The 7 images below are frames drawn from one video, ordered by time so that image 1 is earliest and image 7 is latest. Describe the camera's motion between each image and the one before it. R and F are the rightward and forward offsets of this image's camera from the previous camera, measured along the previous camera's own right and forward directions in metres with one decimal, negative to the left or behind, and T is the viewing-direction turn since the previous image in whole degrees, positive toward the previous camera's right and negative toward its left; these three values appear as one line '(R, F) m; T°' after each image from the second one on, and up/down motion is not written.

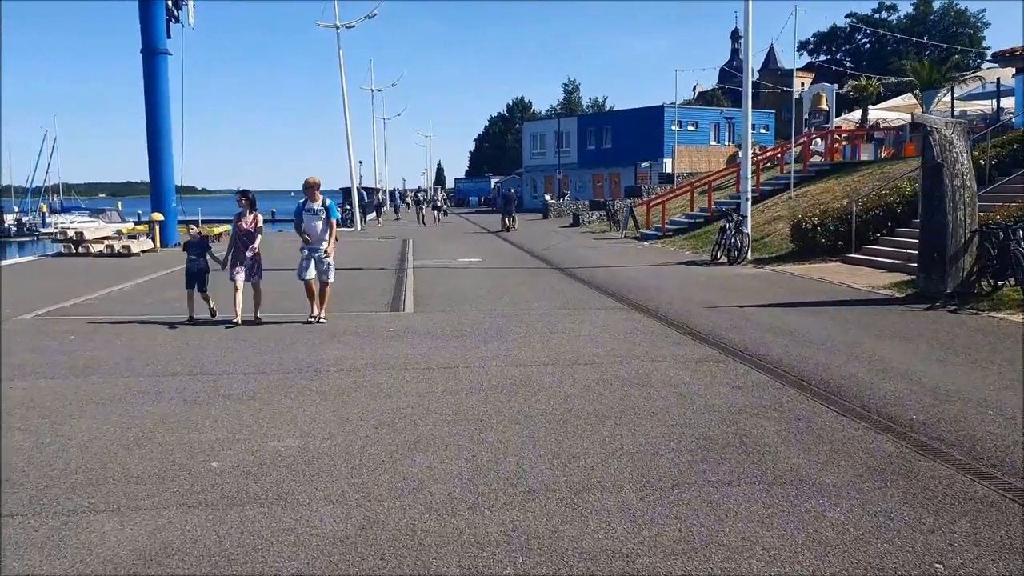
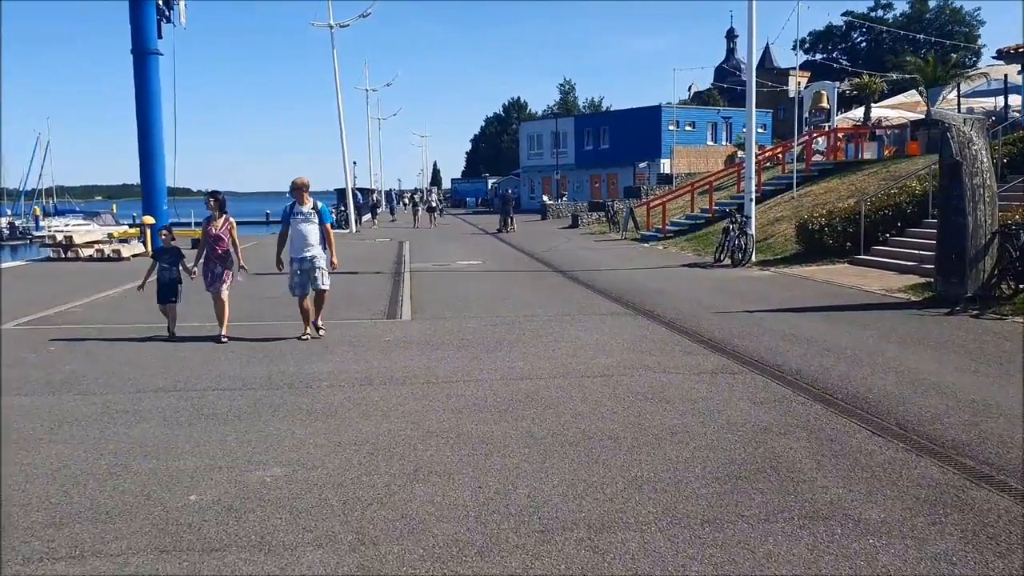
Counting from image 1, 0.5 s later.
(-0.1, +0.5) m; 0°
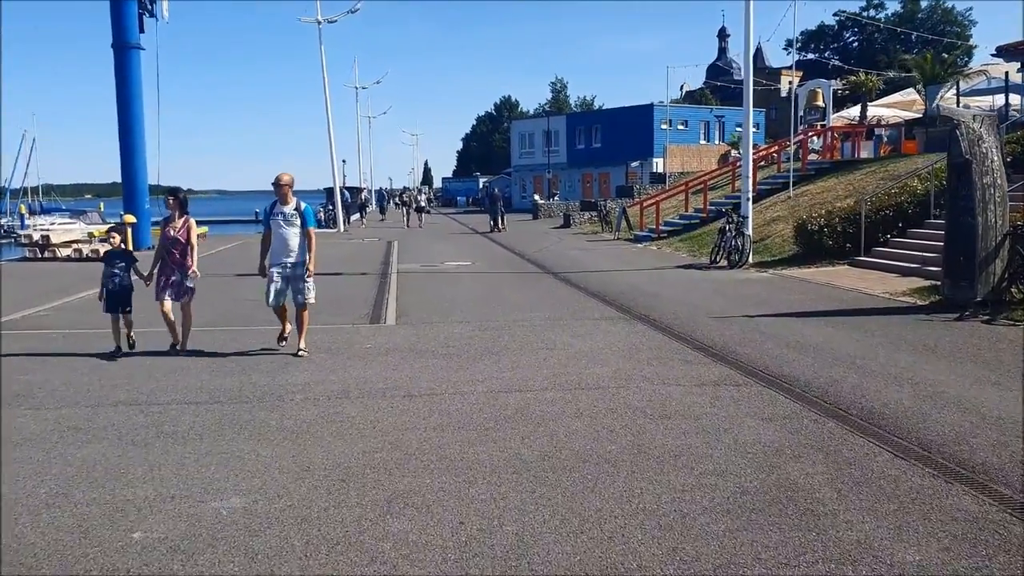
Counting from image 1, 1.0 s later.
(0.0, +0.6) m; +1°
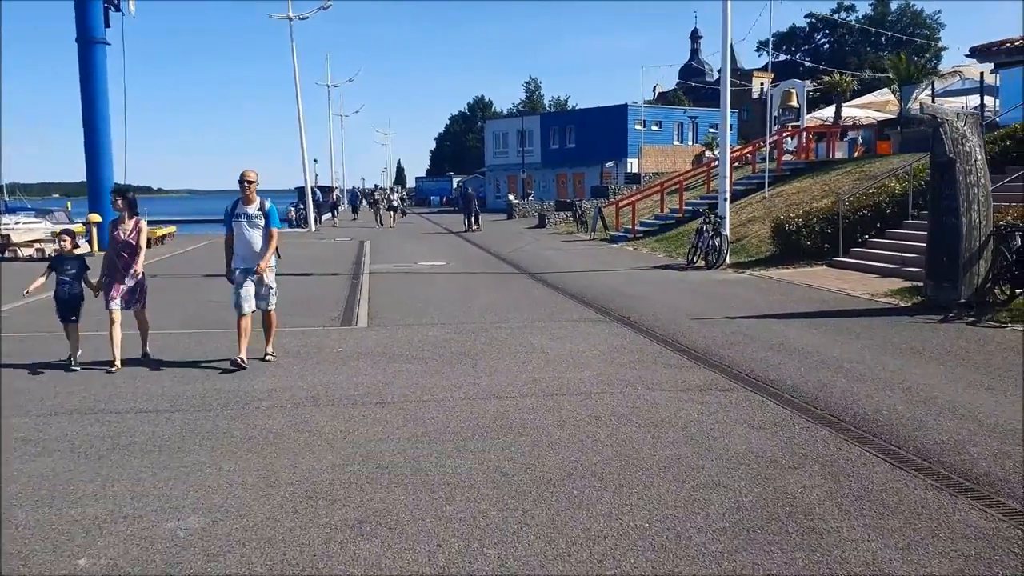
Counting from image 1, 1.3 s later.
(0.0, +0.3) m; +2°
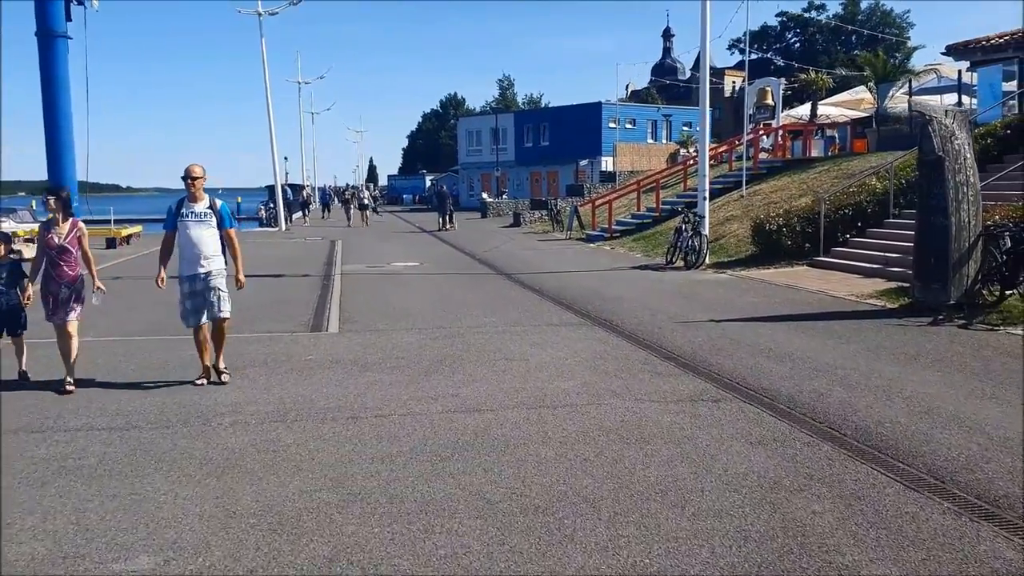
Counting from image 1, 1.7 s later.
(-0.1, +0.5) m; +2°
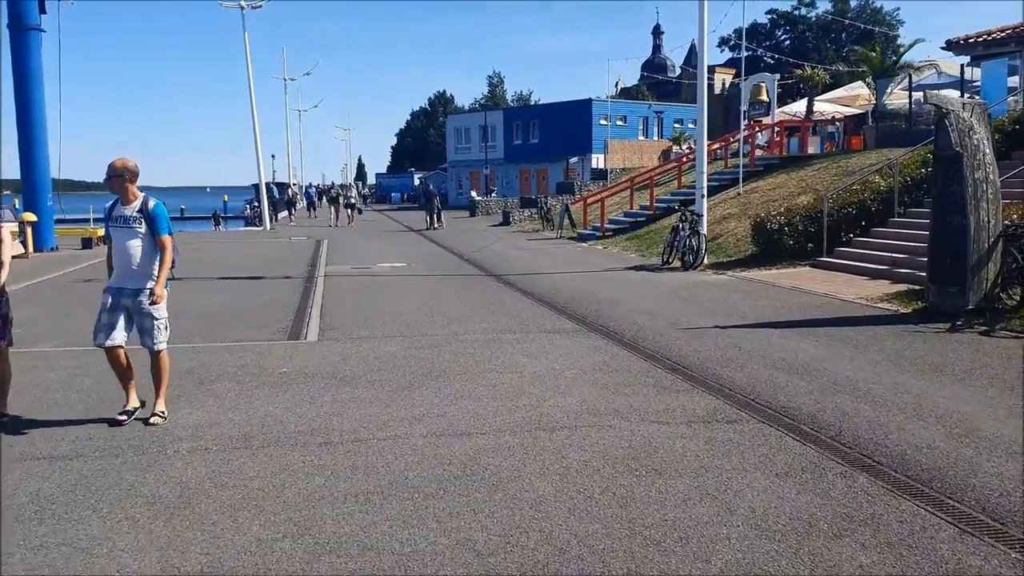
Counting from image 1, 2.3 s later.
(0.0, +0.7) m; +1°
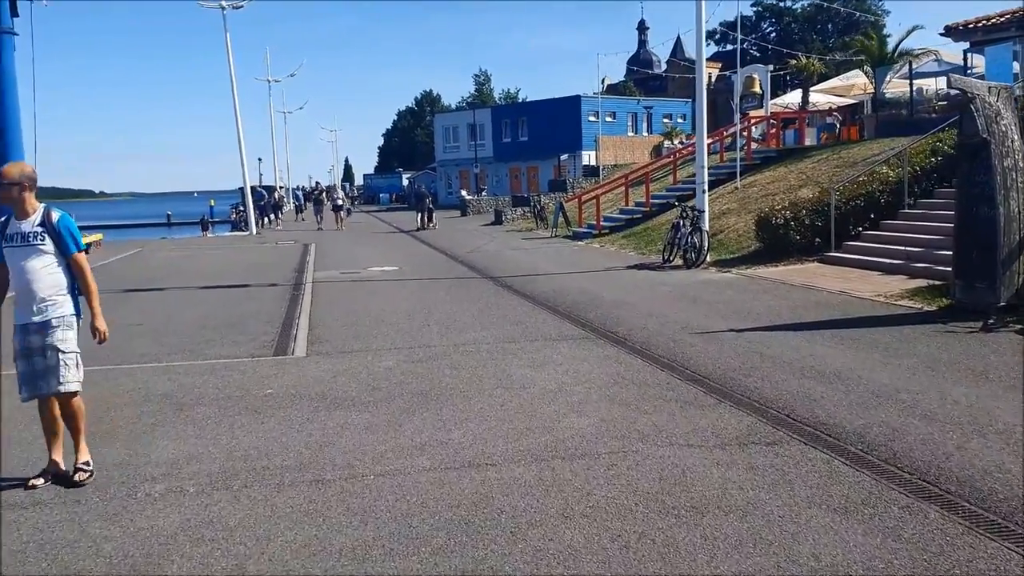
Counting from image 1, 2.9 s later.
(-0.1, +0.7) m; +1°
